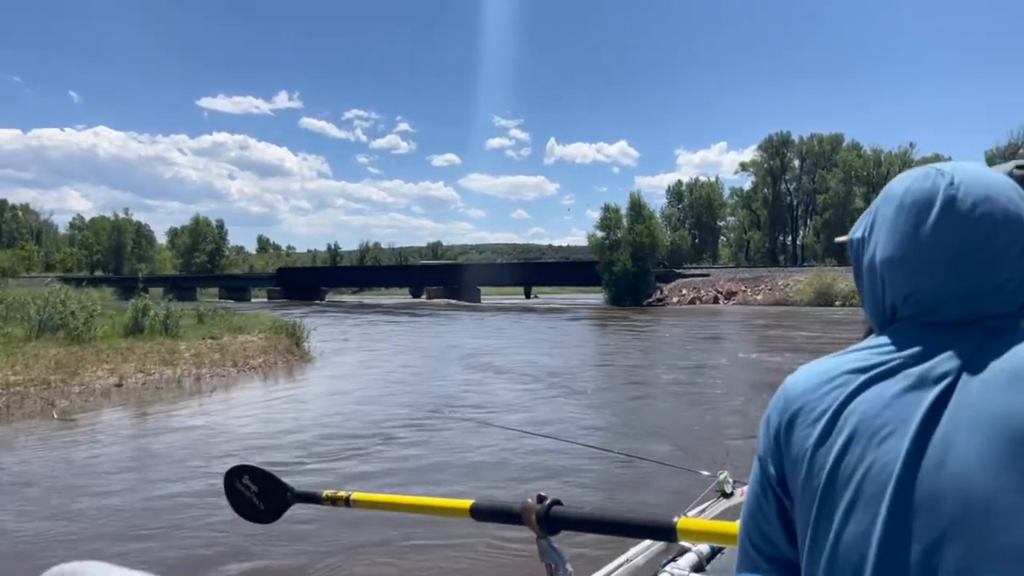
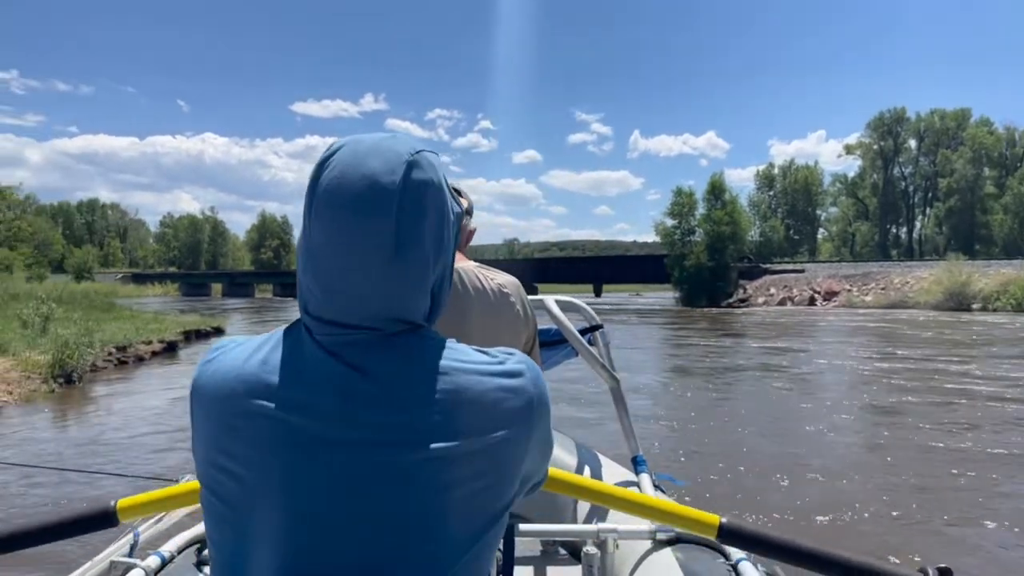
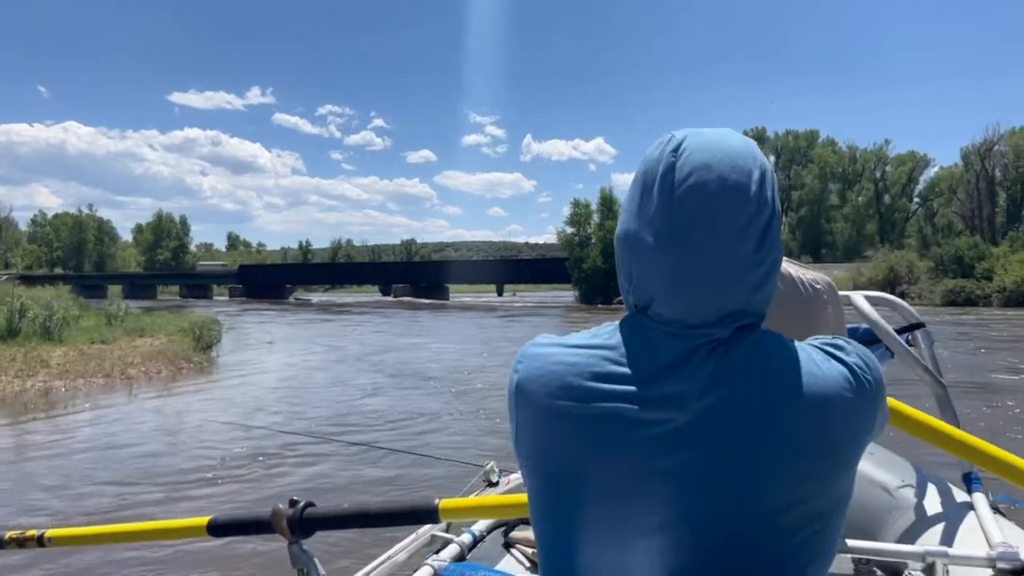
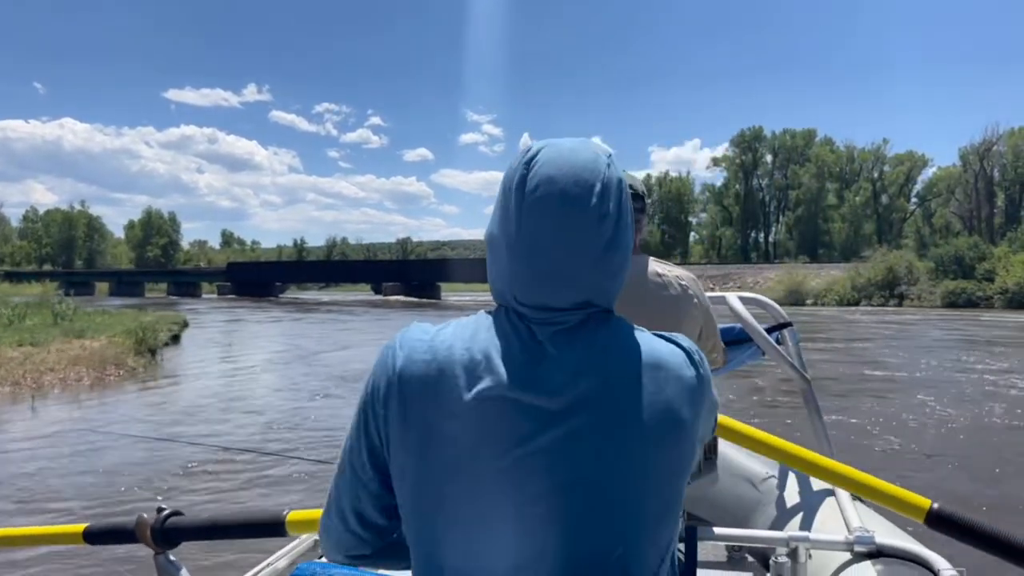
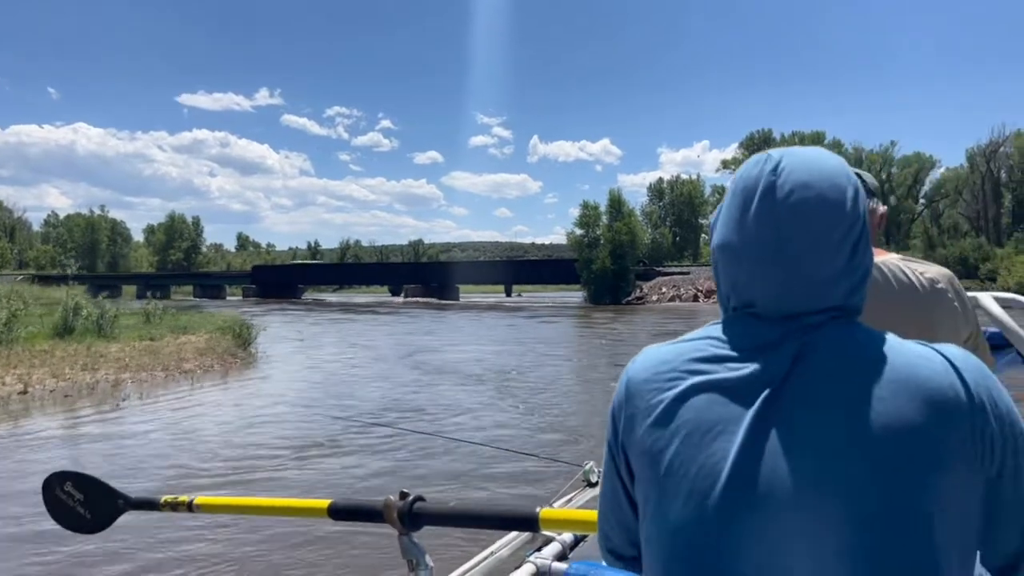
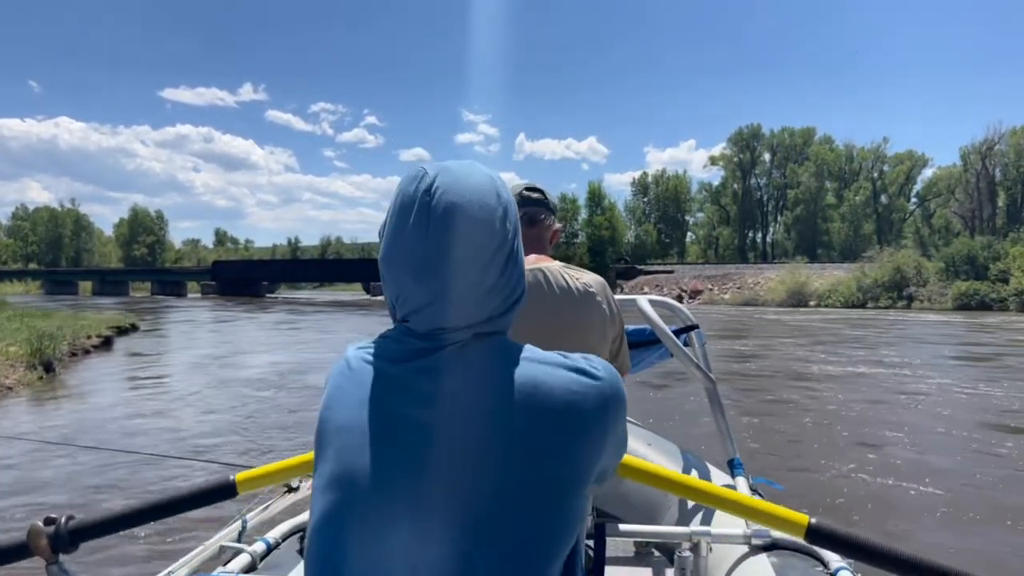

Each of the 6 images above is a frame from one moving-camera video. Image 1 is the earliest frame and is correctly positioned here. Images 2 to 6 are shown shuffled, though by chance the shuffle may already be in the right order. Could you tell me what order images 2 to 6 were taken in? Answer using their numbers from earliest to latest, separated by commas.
5, 3, 4, 6, 2
